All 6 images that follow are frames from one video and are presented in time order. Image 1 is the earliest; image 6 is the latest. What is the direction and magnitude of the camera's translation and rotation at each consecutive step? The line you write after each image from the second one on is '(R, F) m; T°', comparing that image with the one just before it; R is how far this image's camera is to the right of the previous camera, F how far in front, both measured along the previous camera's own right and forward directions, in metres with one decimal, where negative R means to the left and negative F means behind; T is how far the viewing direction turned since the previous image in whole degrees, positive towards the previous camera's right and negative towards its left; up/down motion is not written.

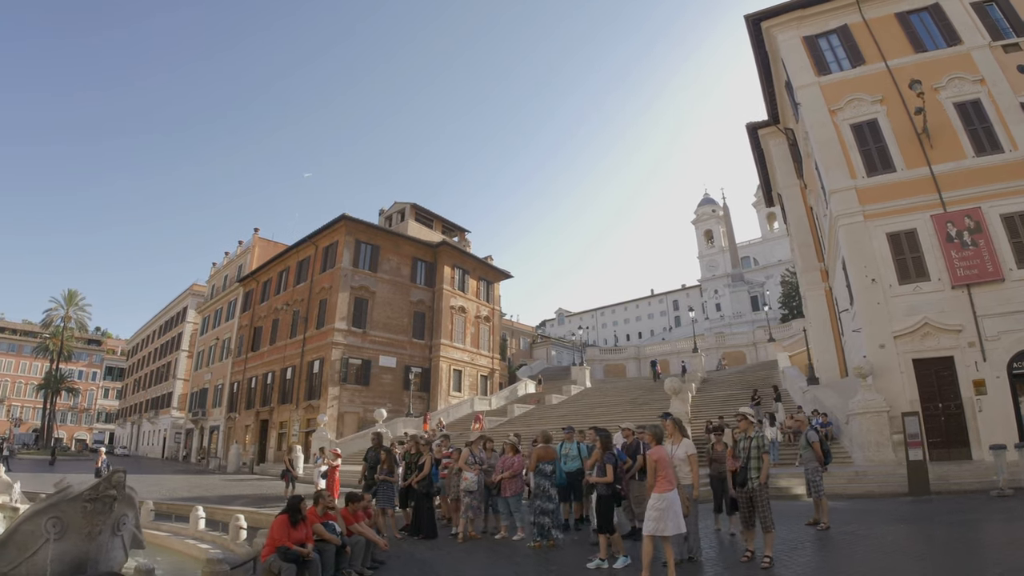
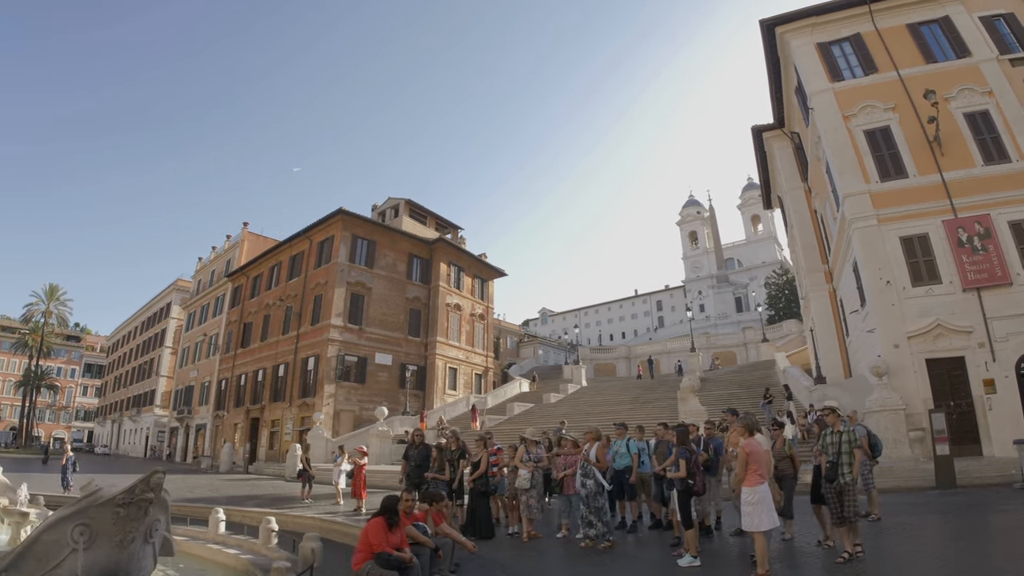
(-1.4, +0.1) m; +3°
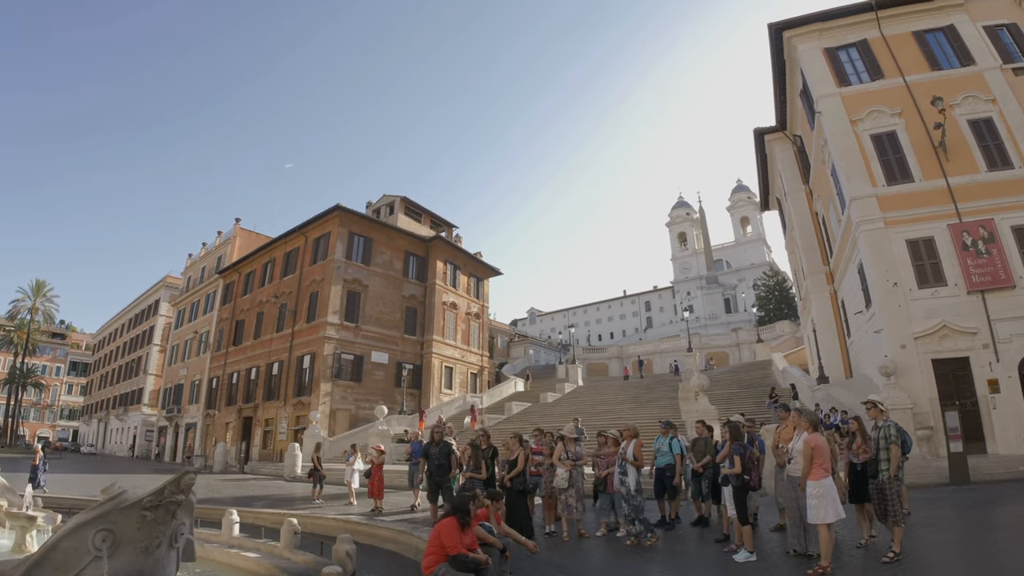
(-0.9, +0.1) m; +2°
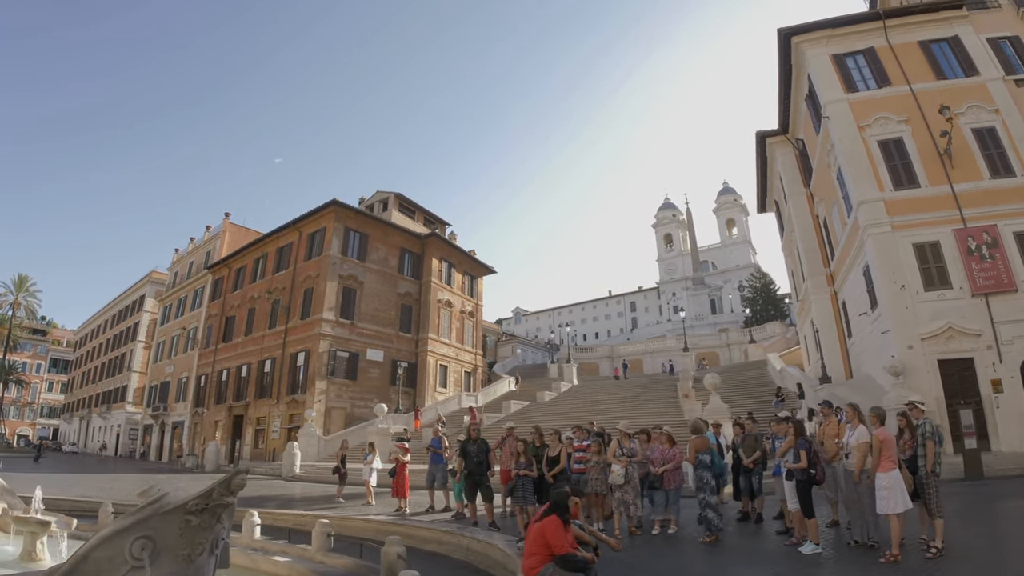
(-1.2, +0.1) m; +3°
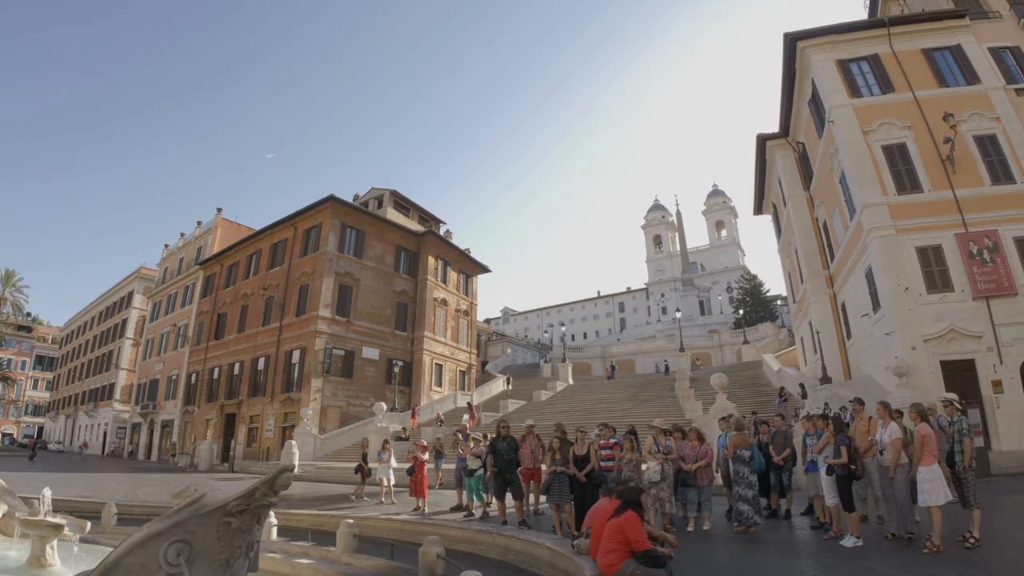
(-0.9, +0.1) m; +2°
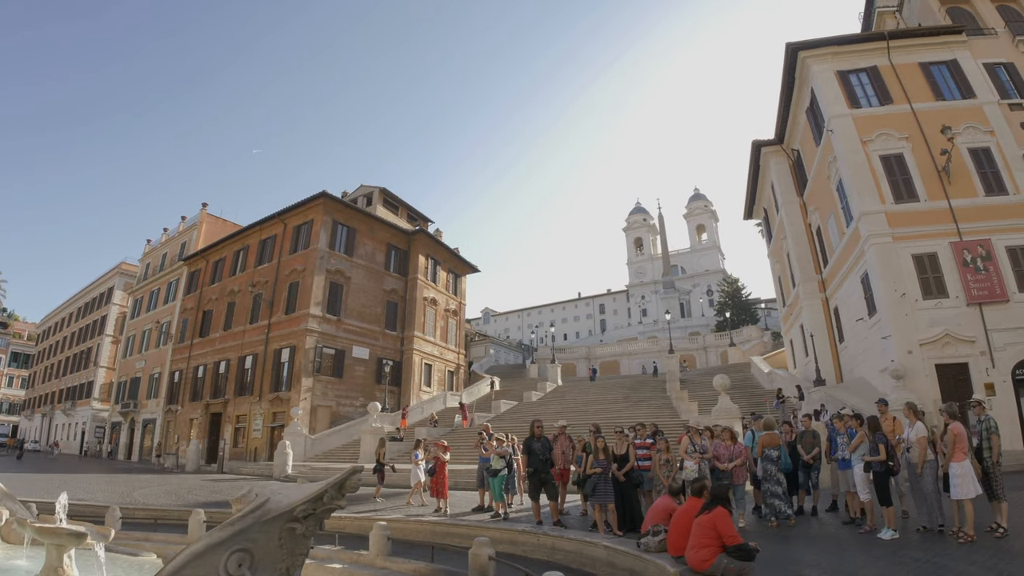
(-1.2, +0.1) m; +3°
